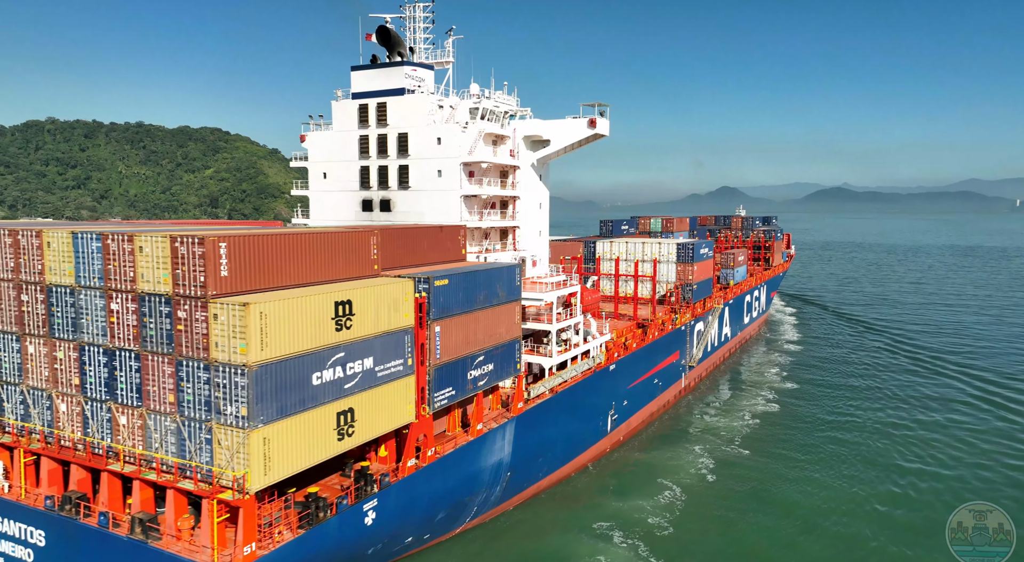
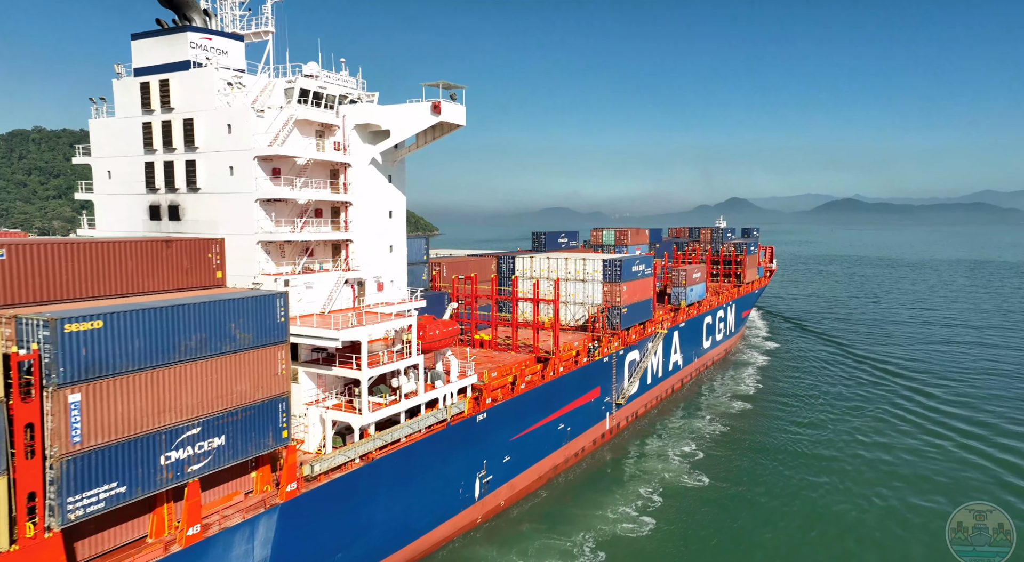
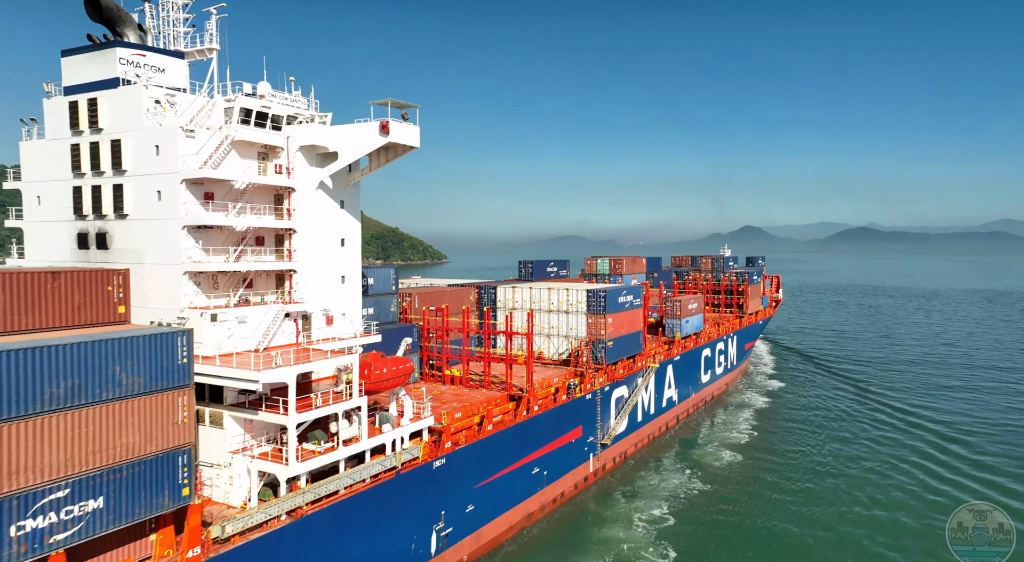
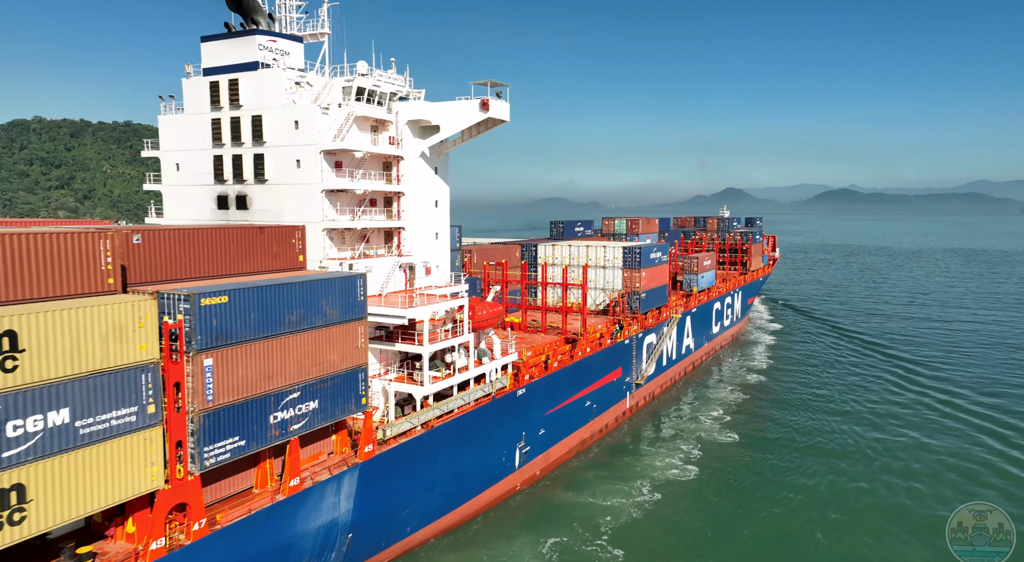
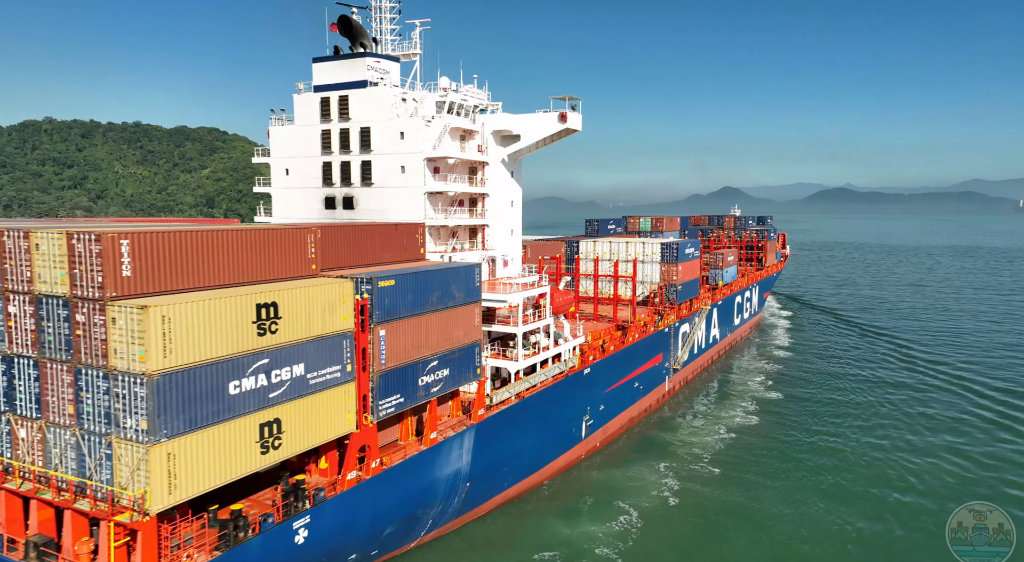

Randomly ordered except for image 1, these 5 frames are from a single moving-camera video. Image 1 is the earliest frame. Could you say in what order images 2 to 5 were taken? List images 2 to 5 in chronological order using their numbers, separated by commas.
5, 4, 2, 3
